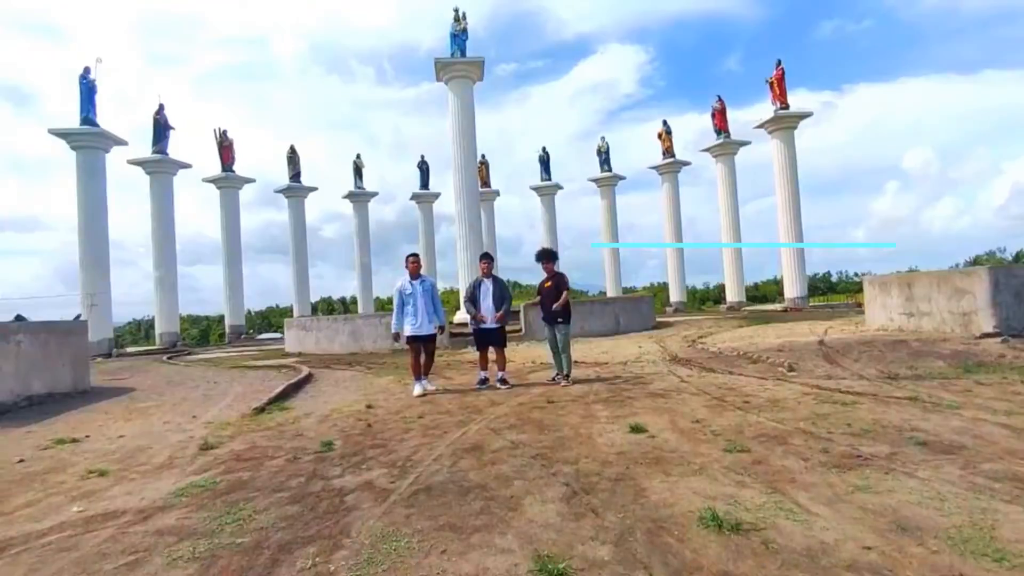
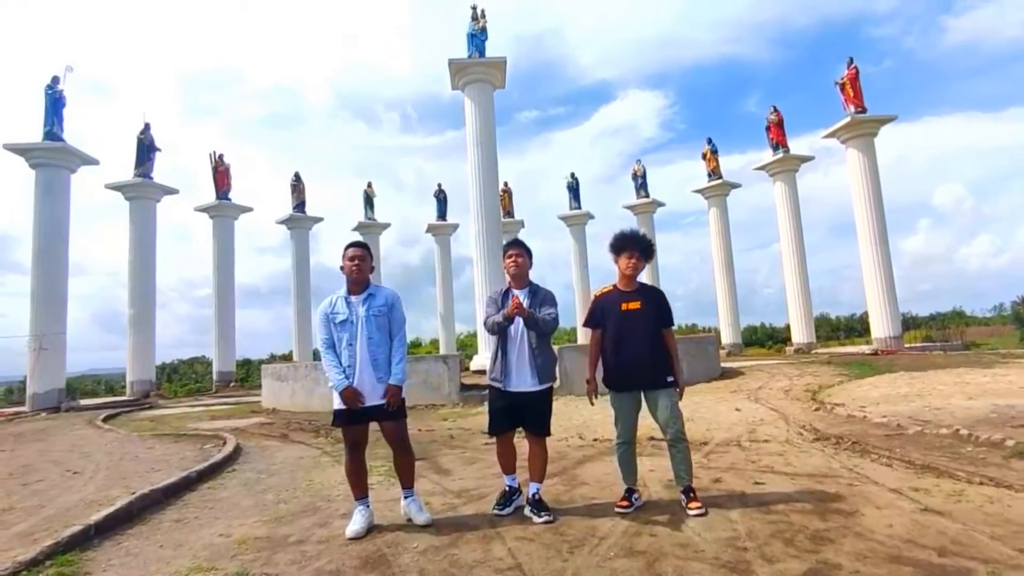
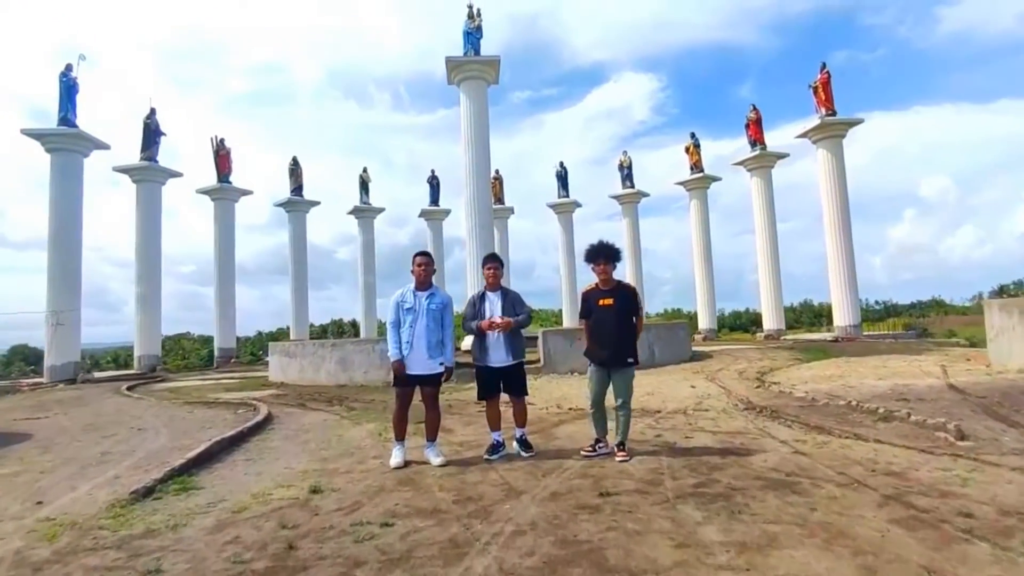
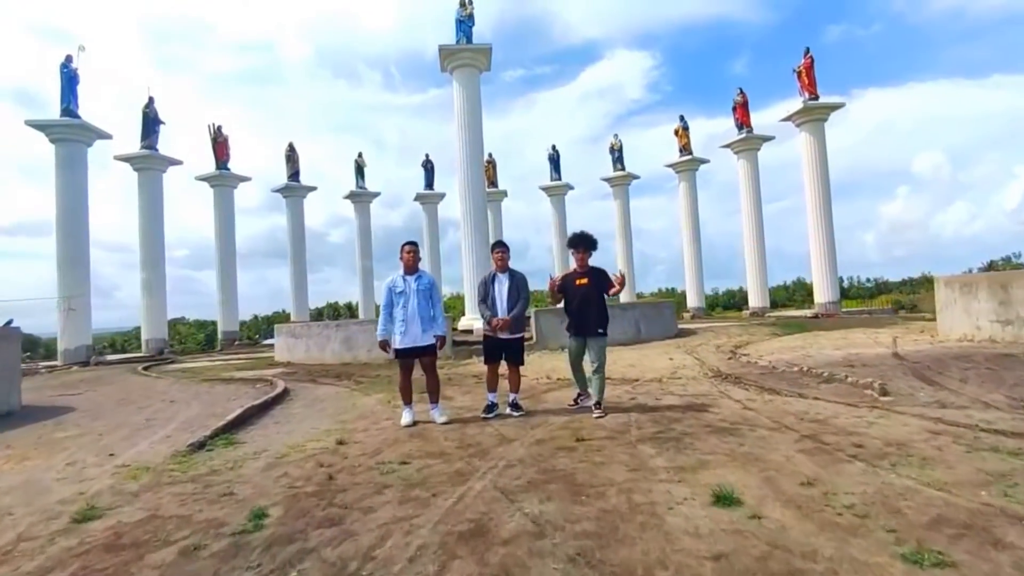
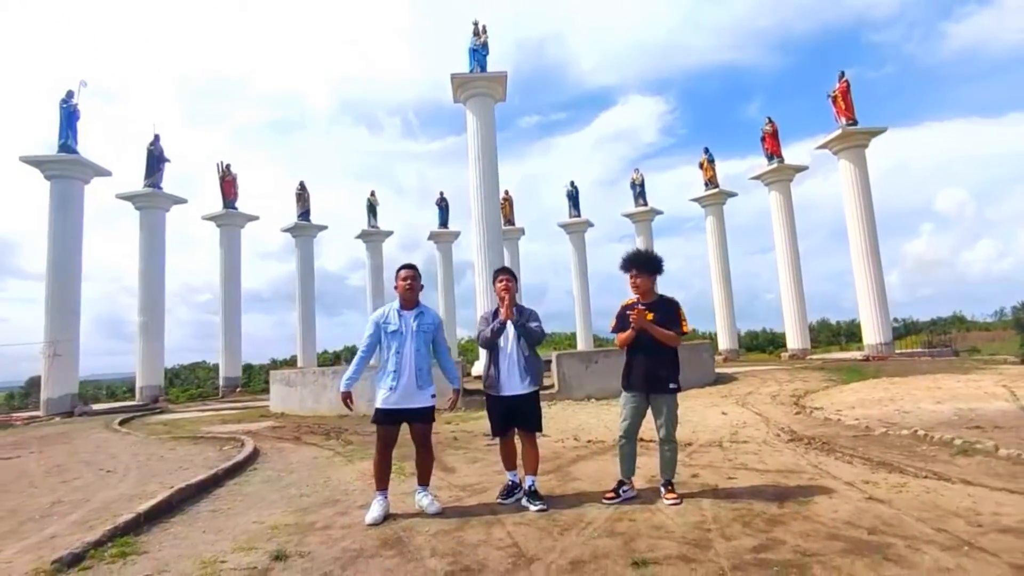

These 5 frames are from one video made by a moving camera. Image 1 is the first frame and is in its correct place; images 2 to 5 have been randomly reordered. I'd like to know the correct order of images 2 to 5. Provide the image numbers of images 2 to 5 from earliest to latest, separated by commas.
4, 3, 2, 5
